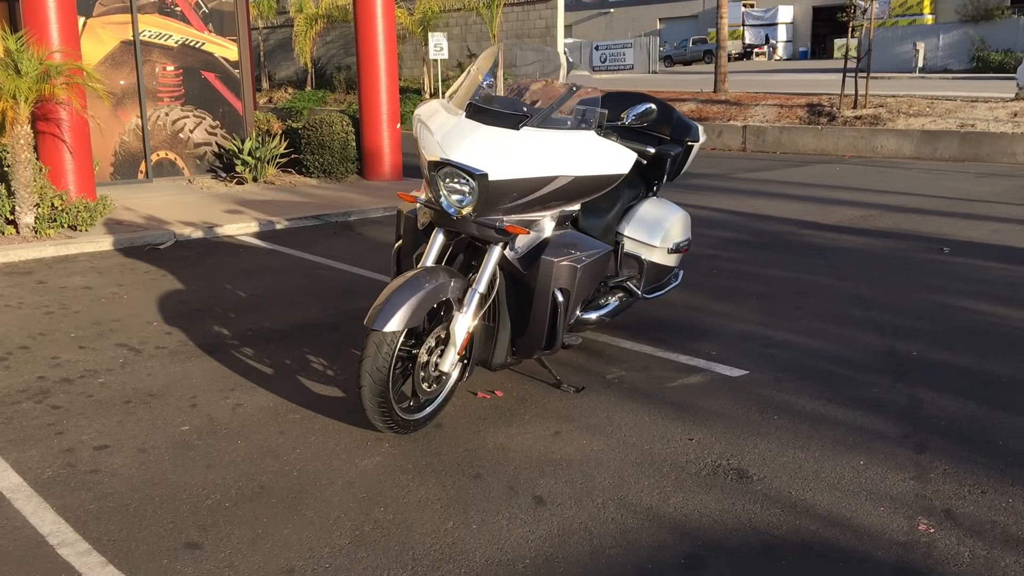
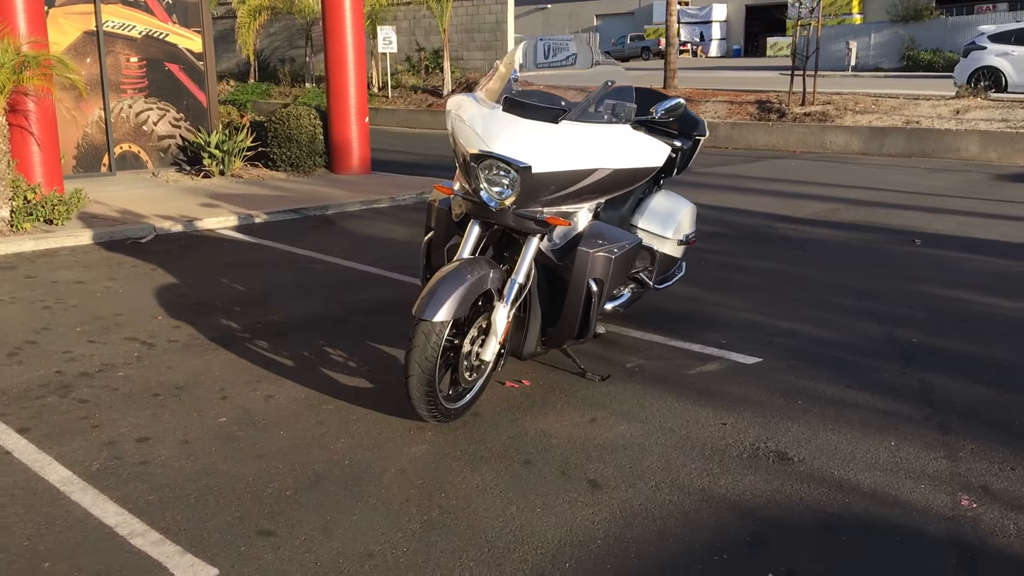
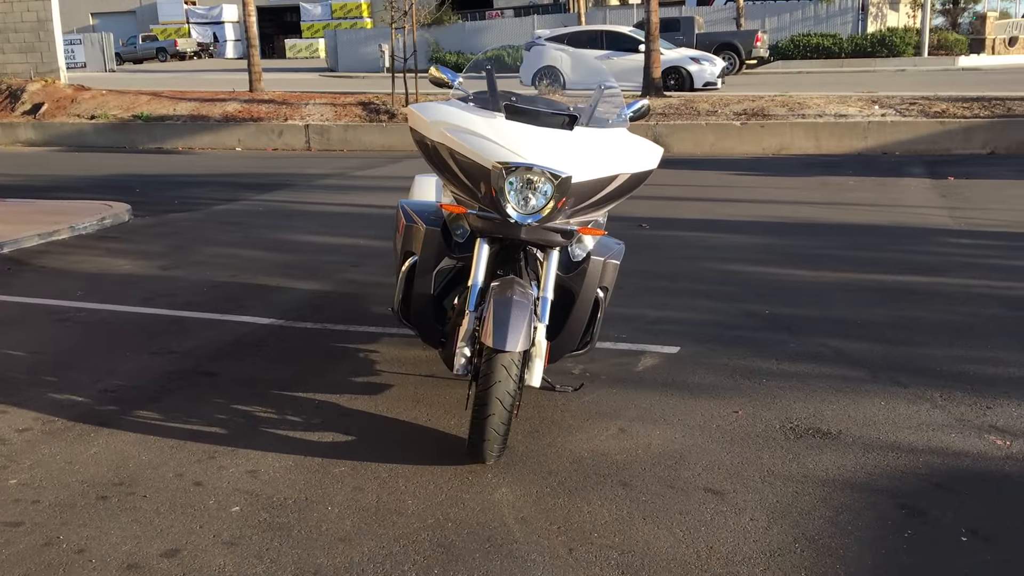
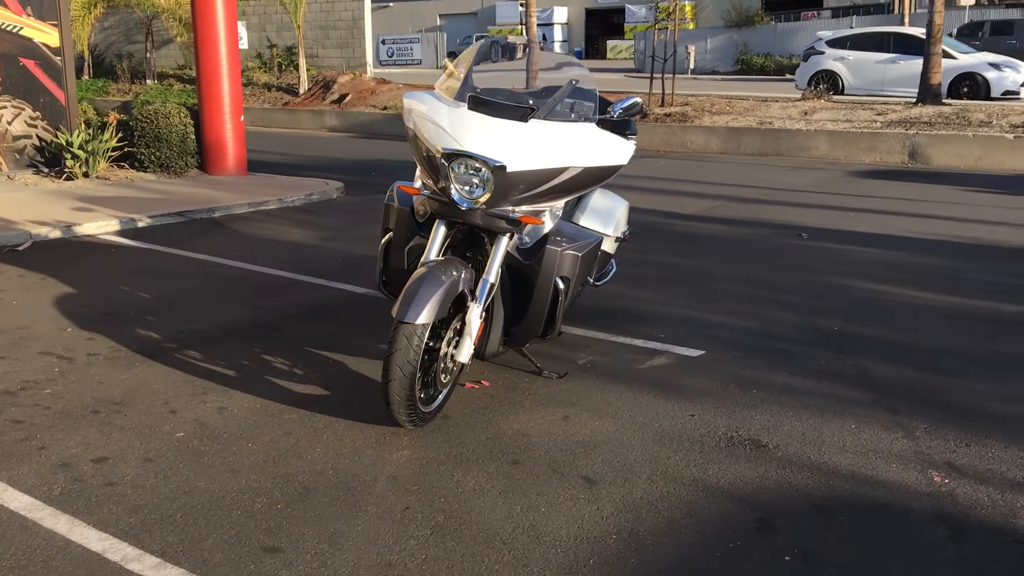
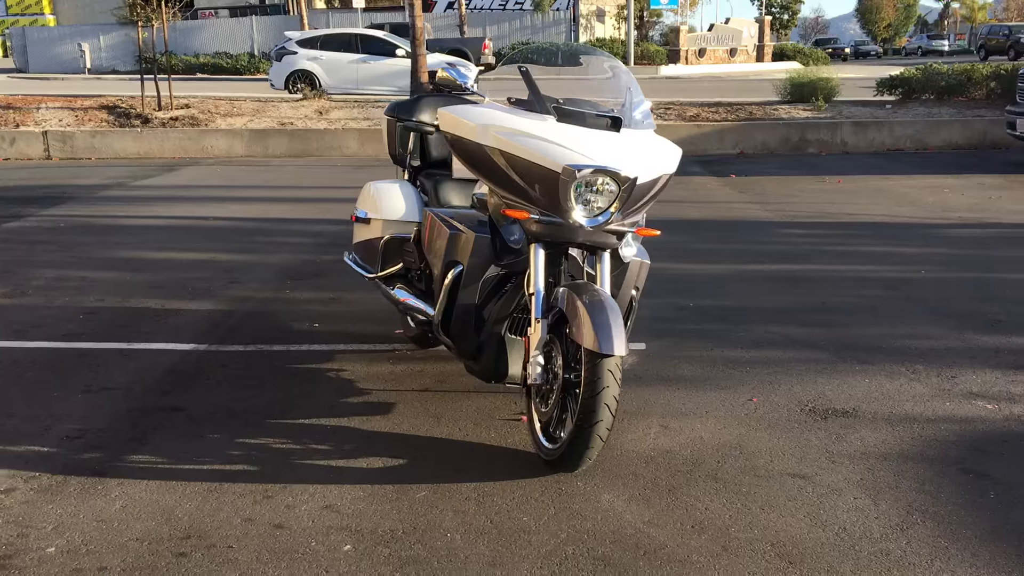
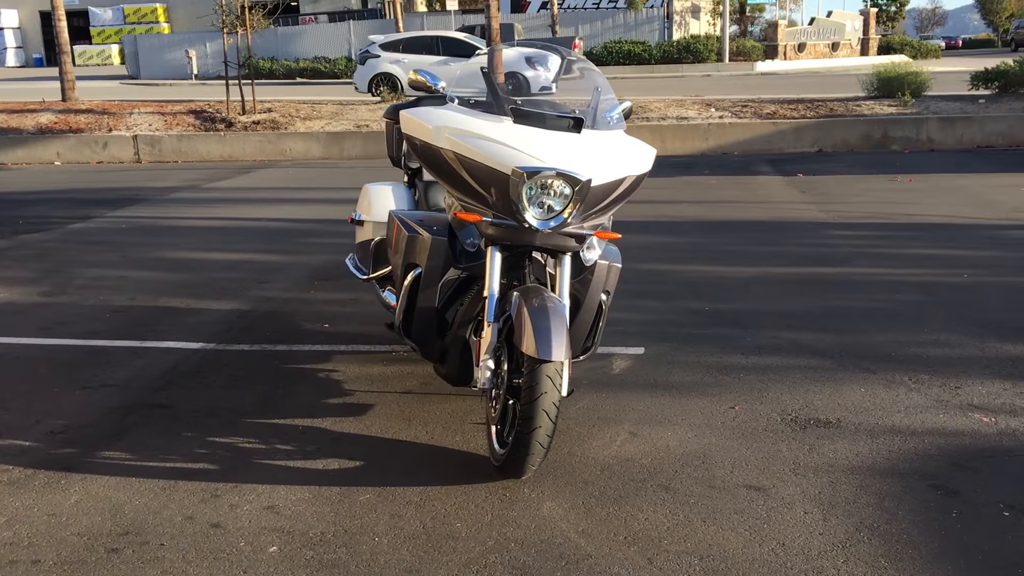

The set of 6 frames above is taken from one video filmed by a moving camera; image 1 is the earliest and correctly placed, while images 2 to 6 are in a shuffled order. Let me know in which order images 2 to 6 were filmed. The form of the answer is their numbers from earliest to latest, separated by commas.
2, 4, 3, 6, 5
